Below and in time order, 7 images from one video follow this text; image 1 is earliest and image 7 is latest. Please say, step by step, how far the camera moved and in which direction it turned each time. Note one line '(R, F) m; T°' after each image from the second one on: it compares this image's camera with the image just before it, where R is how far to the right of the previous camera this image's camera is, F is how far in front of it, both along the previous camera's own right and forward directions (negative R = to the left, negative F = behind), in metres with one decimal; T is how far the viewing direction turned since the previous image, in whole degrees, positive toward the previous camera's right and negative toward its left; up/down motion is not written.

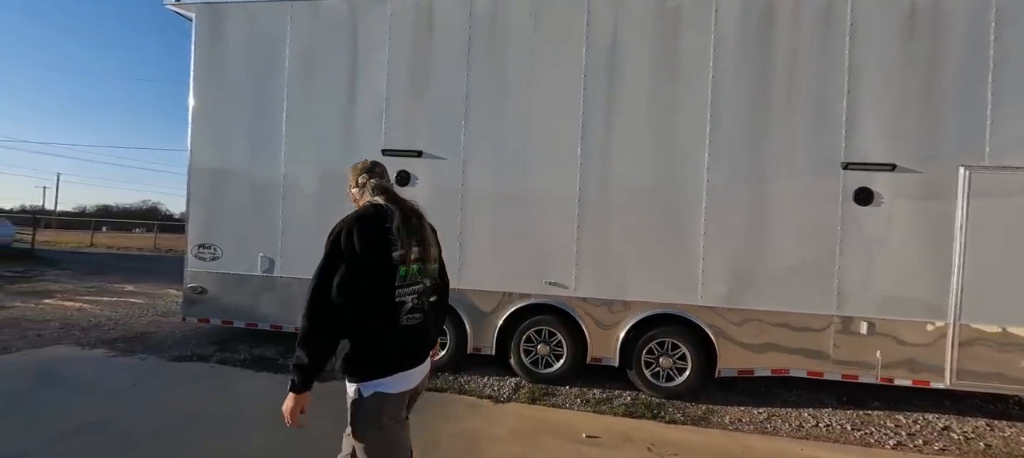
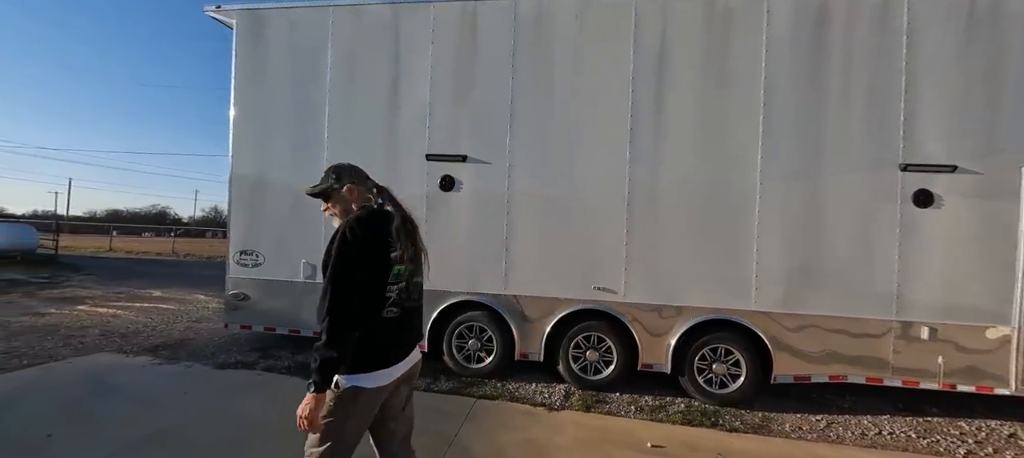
(-0.4, 0.0) m; 0°
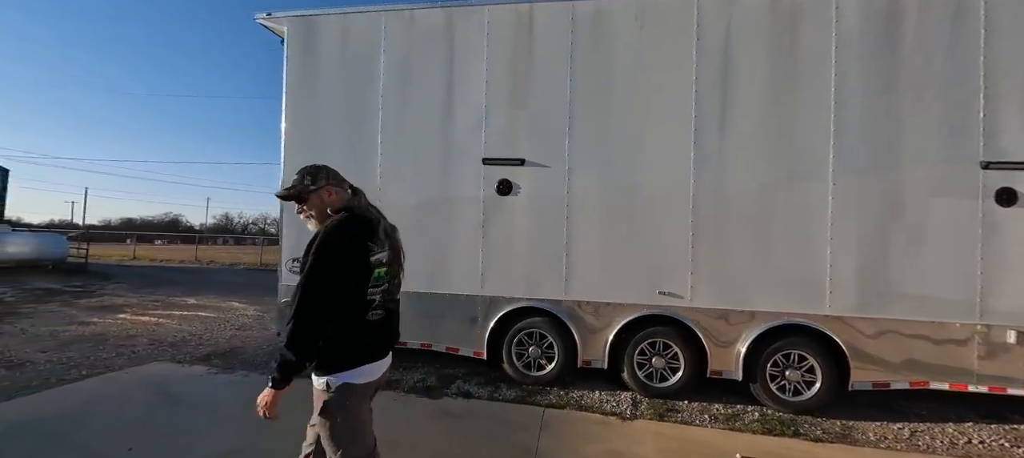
(-0.5, +0.1) m; -1°
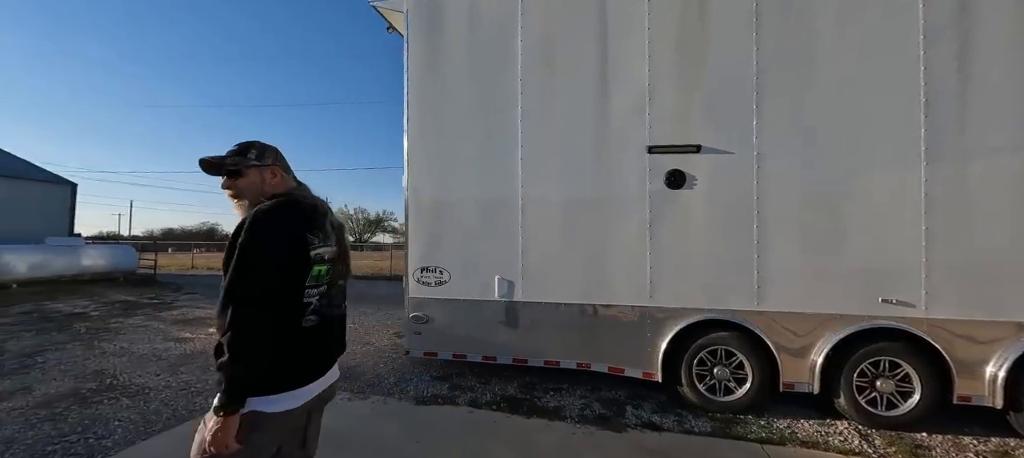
(-1.3, +0.5) m; -3°
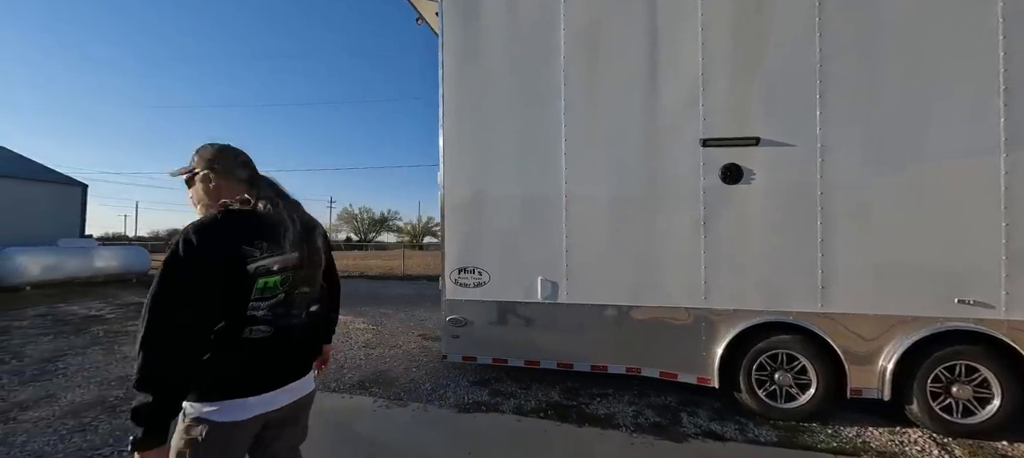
(-0.4, +0.2) m; 0°
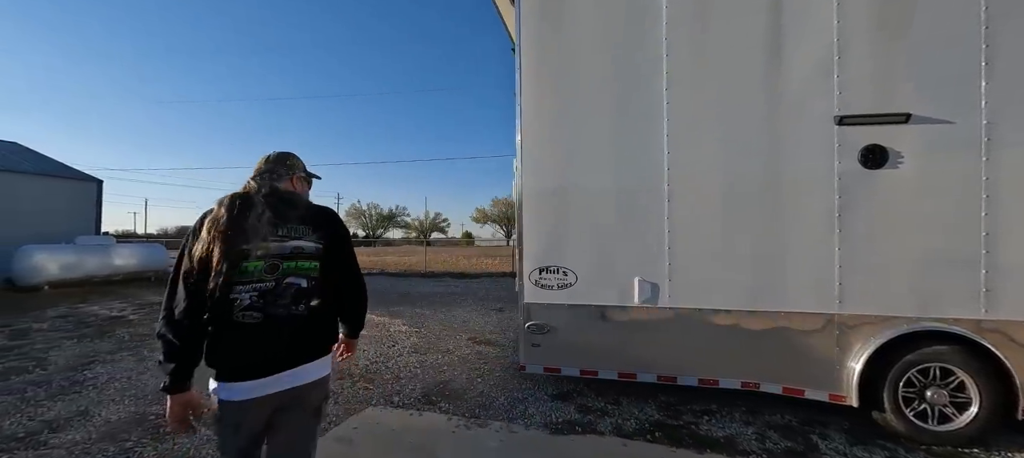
(-0.7, +0.4) m; -1°
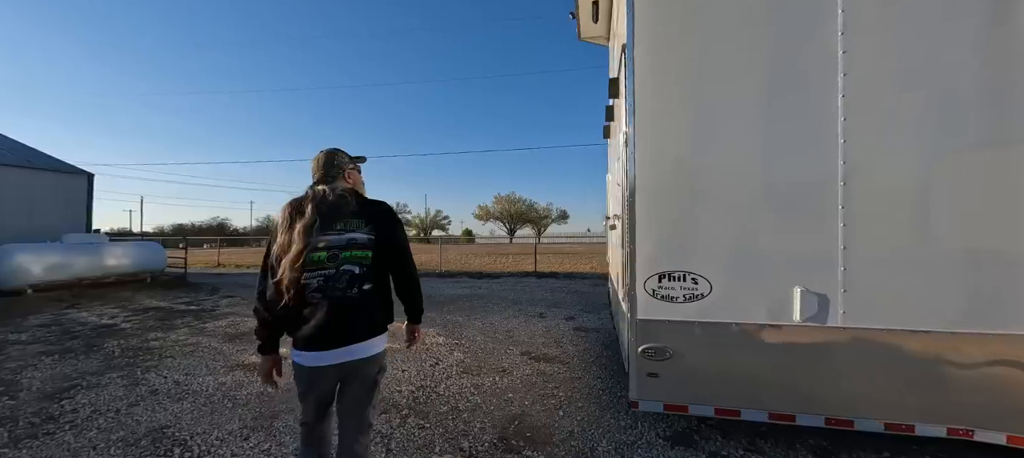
(-0.7, +0.7) m; 0°
